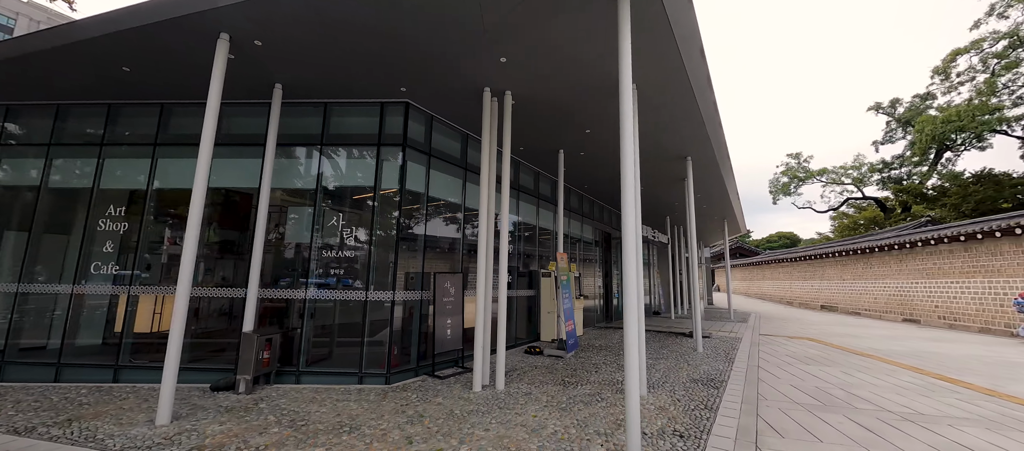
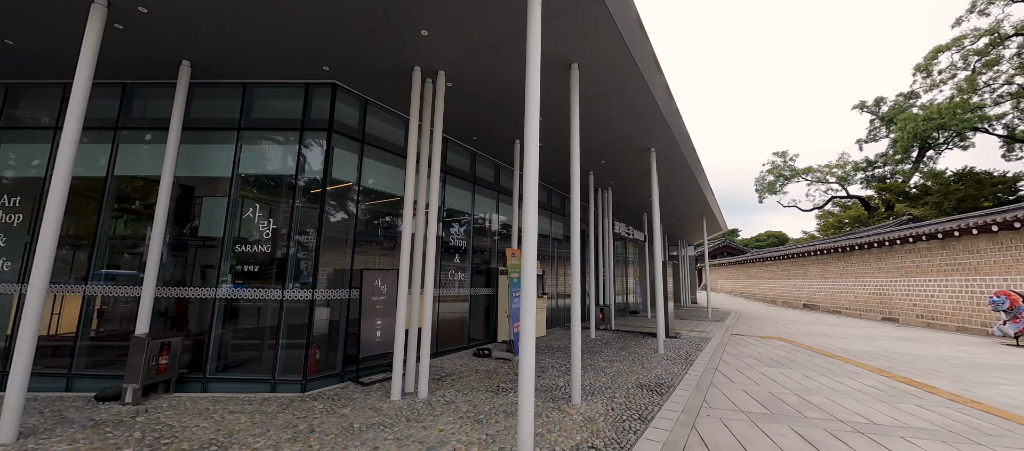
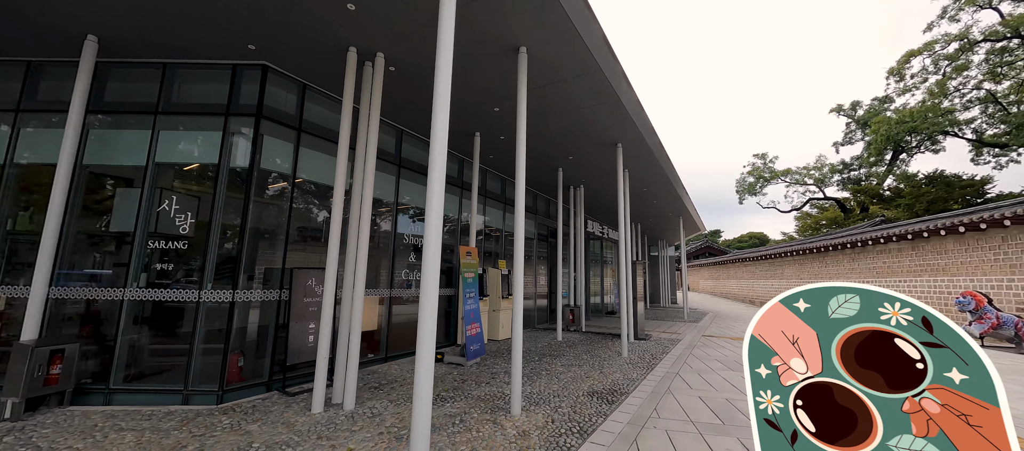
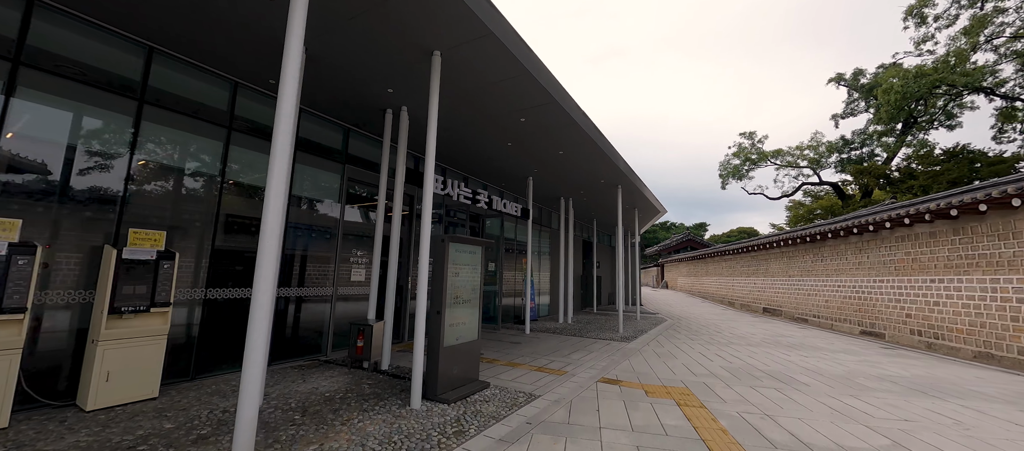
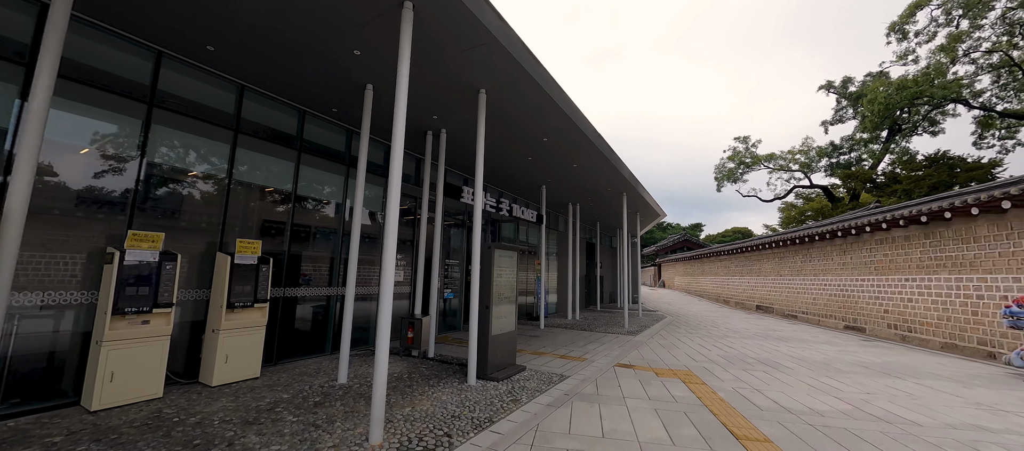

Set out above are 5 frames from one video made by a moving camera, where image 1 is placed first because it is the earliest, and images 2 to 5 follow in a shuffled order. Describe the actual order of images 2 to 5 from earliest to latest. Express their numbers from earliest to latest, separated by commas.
2, 3, 5, 4
